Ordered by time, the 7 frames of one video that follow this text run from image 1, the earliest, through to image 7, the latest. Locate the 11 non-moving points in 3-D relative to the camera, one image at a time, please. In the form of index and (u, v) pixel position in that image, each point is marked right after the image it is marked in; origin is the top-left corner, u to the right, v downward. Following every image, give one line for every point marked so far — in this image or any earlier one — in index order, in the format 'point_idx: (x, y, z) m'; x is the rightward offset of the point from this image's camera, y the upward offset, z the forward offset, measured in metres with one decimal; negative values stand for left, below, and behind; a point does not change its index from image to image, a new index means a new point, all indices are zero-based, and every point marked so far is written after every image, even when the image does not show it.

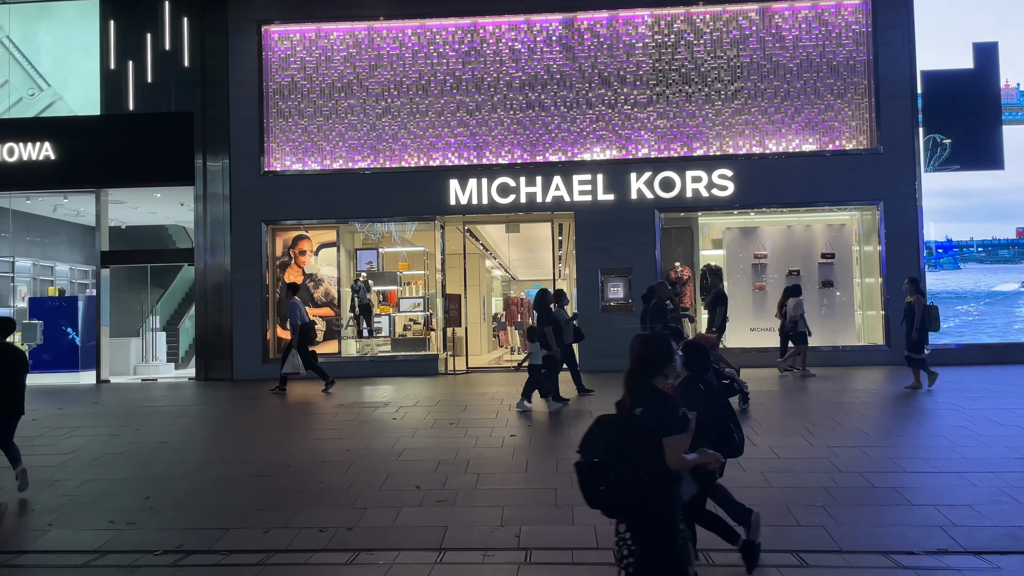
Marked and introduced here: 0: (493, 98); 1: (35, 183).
0: (-0.3, +2.7, +11.9) m
1: (-6.7, +1.5, +12.0) m
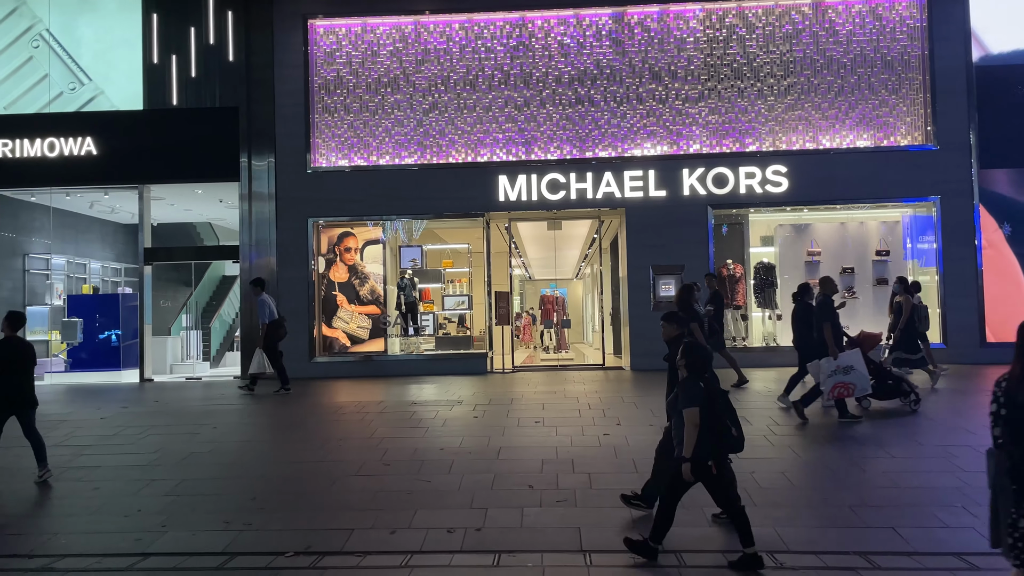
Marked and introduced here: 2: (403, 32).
0: (+0.4, +2.7, +11.8) m
1: (-6.1, +1.5, +11.8) m
2: (-1.5, +3.6, +11.9) m
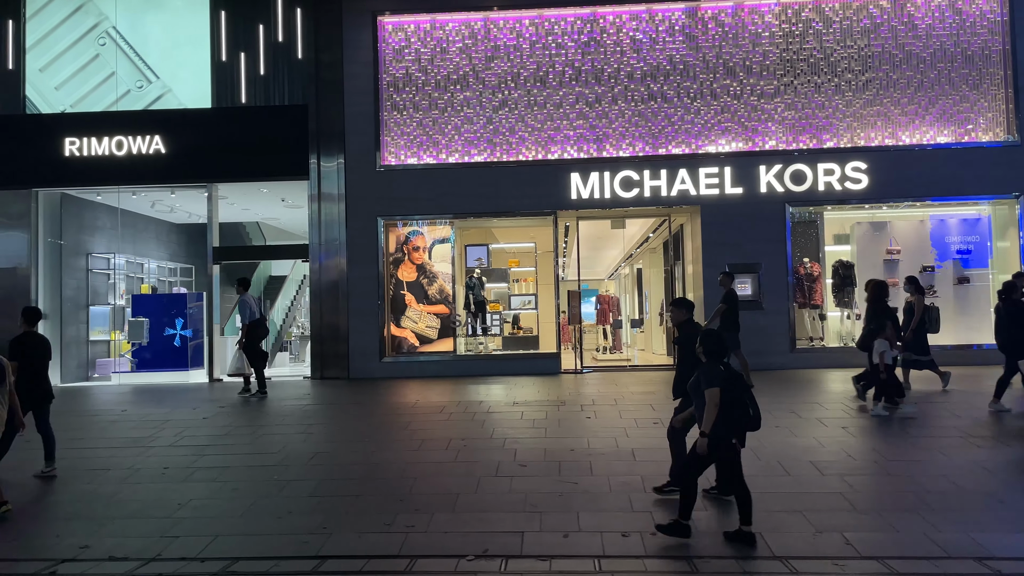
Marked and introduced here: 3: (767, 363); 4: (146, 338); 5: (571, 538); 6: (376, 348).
0: (+1.4, +2.7, +11.6) m
1: (-5.1, +1.5, +11.7) m
2: (-0.5, +3.6, +11.8) m
3: (+3.3, -1.0, +11.1) m
4: (-5.4, -0.8, +12.6) m
5: (+0.3, -1.2, +4.2) m
6: (-1.8, -0.8, +11.6) m
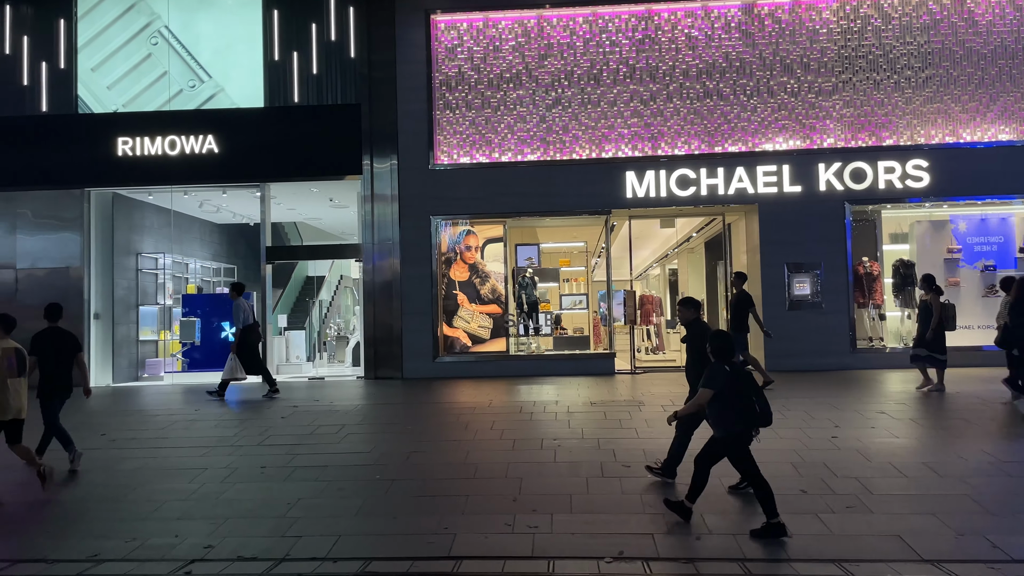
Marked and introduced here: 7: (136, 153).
0: (+2.1, +2.7, +11.5) m
1: (-4.3, +1.5, +11.7) m
2: (+0.2, +3.6, +11.7) m
3: (+4.1, -1.0, +11.0) m
4: (-4.6, -0.7, +12.6) m
5: (+0.9, -1.2, +4.1) m
6: (-1.1, -0.8, +11.5) m
7: (-5.2, +1.9, +11.7) m
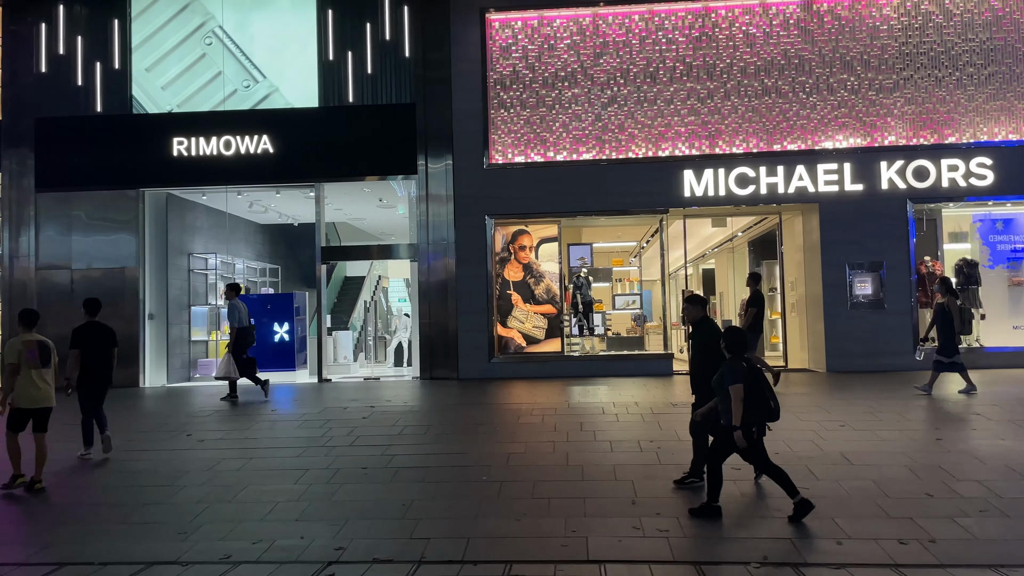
0: (+2.9, +2.7, +11.4) m
1: (-3.6, +1.5, +11.7) m
2: (+1.0, +3.6, +11.6) m
3: (+4.8, -1.0, +10.8) m
4: (-3.9, -0.8, +12.6) m
5: (+1.6, -1.2, +4.0) m
6: (-0.4, -0.8, +11.5) m
7: (-4.4, +1.8, +11.7) m
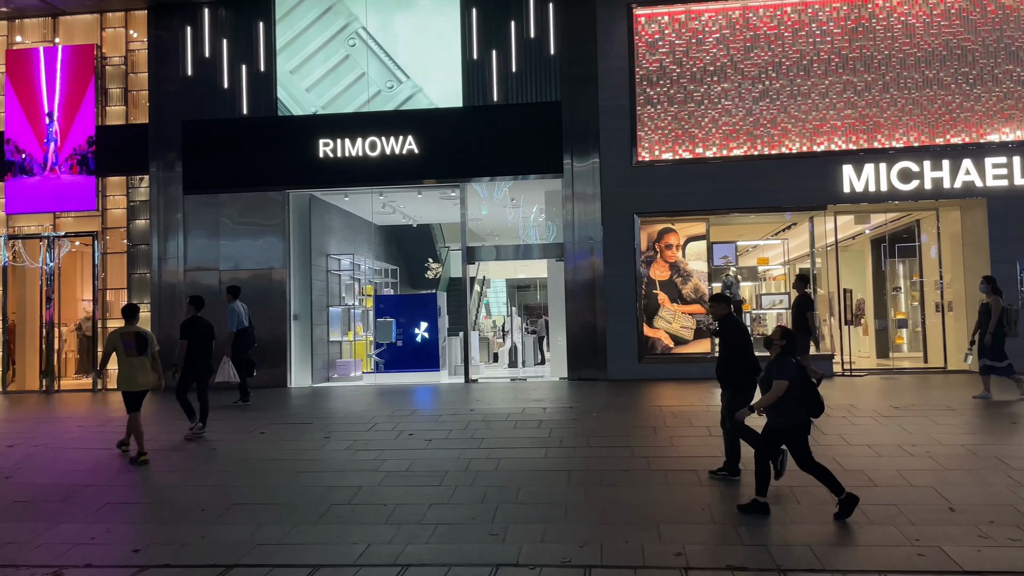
0: (+4.8, +2.7, +11.0) m
1: (-1.6, +1.5, +11.7) m
2: (+2.9, +3.6, +11.4) m
3: (+6.8, -0.9, +10.4) m
4: (-1.8, -0.8, +12.6) m
5: (+3.2, -1.2, +3.7) m
6: (+1.6, -0.8, +11.3) m
7: (-2.4, +1.8, +11.7) m
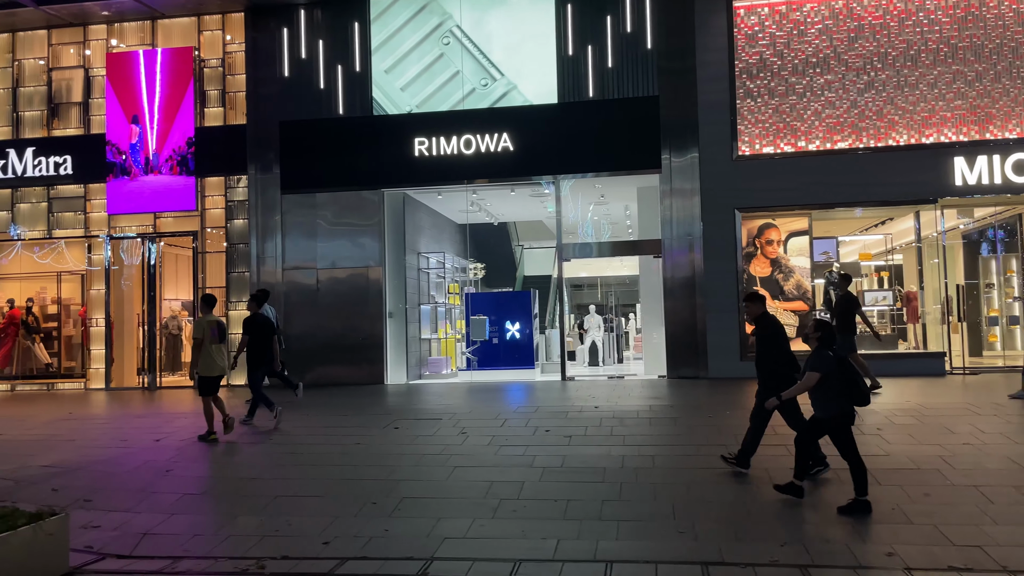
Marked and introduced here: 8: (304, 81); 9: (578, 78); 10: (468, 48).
0: (+6.1, +2.8, +10.7) m
1: (-0.3, +1.6, +11.7) m
2: (+4.2, +3.7, +11.1) m
3: (+8.0, -0.9, +9.9) m
4: (-0.4, -0.7, +12.6) m
5: (+4.1, -1.1, +3.5) m
6: (+2.9, -0.8, +11.1) m
7: (-1.1, +1.9, +11.7) m
8: (-3.0, +3.0, +12.3) m
9: (+0.9, +2.9, +11.6) m
10: (-0.6, +3.4, +12.0) m
